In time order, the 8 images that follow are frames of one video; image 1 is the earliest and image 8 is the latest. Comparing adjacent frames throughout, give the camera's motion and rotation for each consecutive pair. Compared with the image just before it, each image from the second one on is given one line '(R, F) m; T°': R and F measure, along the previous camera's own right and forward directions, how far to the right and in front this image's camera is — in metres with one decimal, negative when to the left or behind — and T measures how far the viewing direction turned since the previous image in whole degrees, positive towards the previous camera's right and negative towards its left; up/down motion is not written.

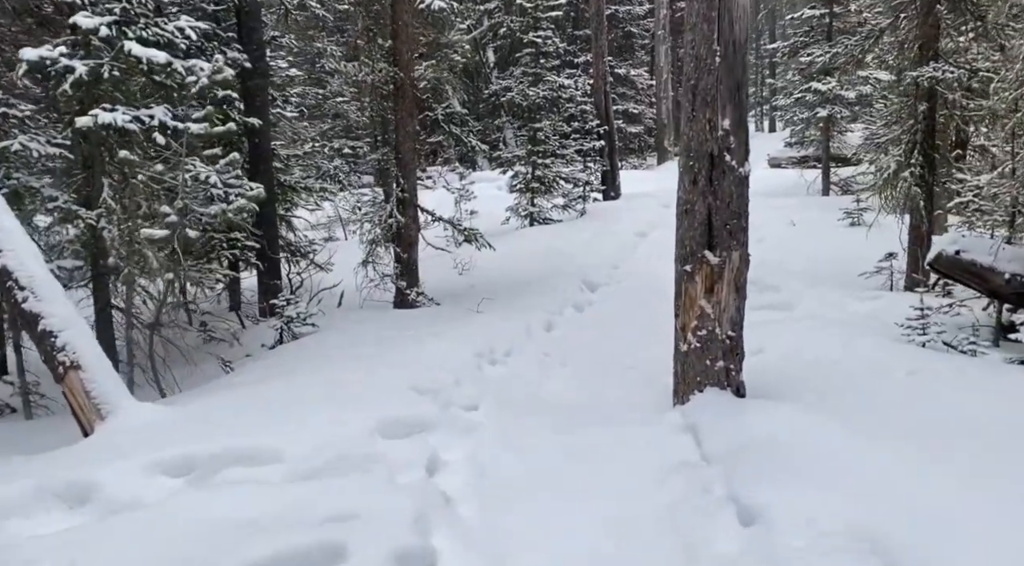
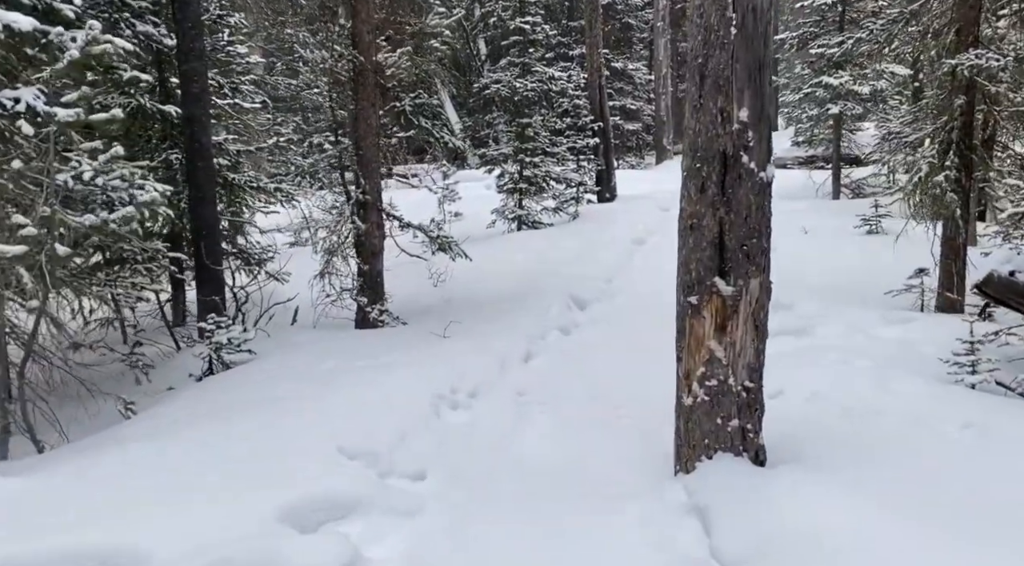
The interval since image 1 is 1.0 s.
(+0.2, +1.4) m; 0°
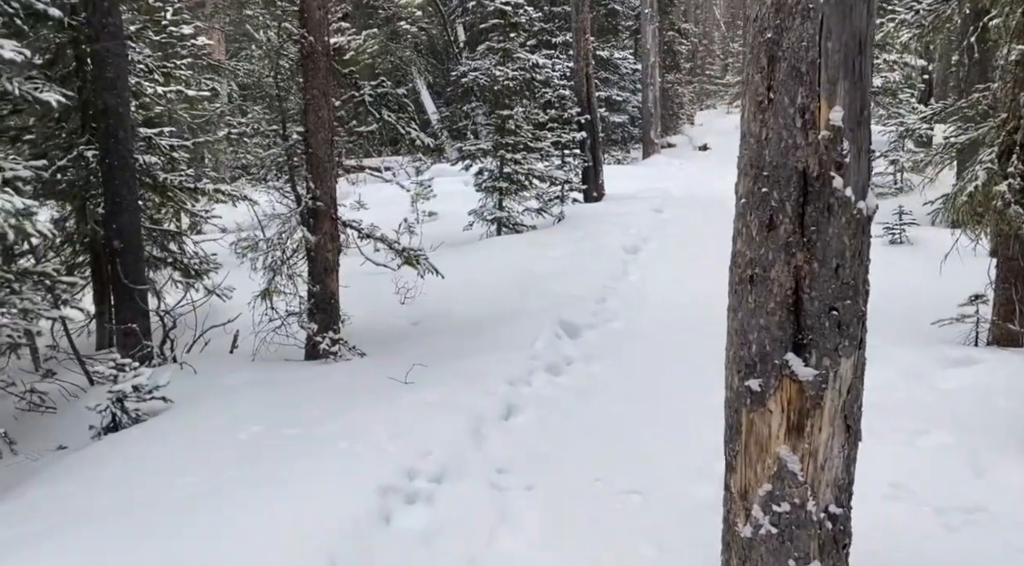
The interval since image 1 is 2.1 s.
(0.0, +1.6) m; +1°
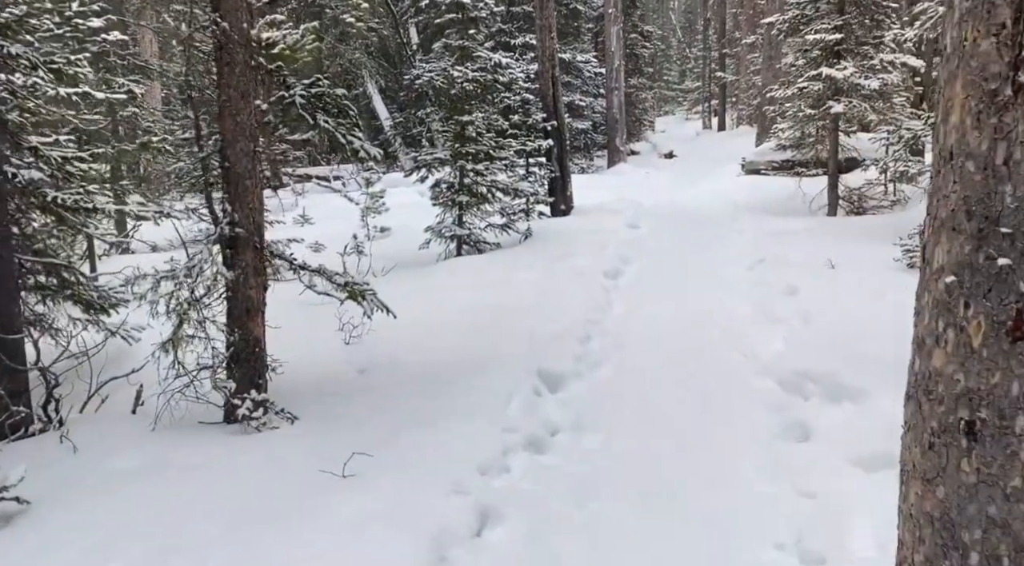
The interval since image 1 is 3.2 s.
(-0.1, +1.7) m; +3°
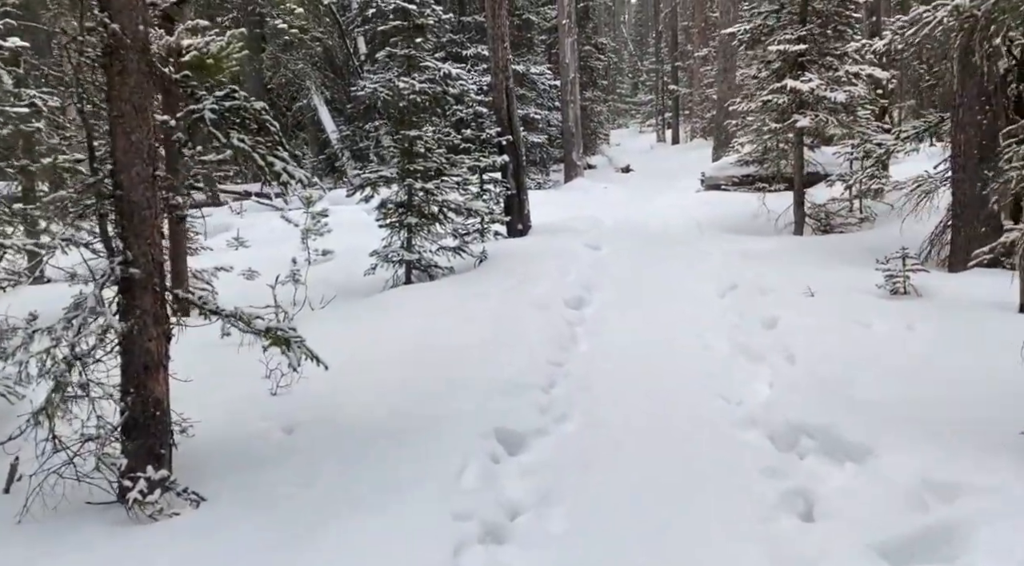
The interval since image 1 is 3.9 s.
(0.0, +1.0) m; +3°
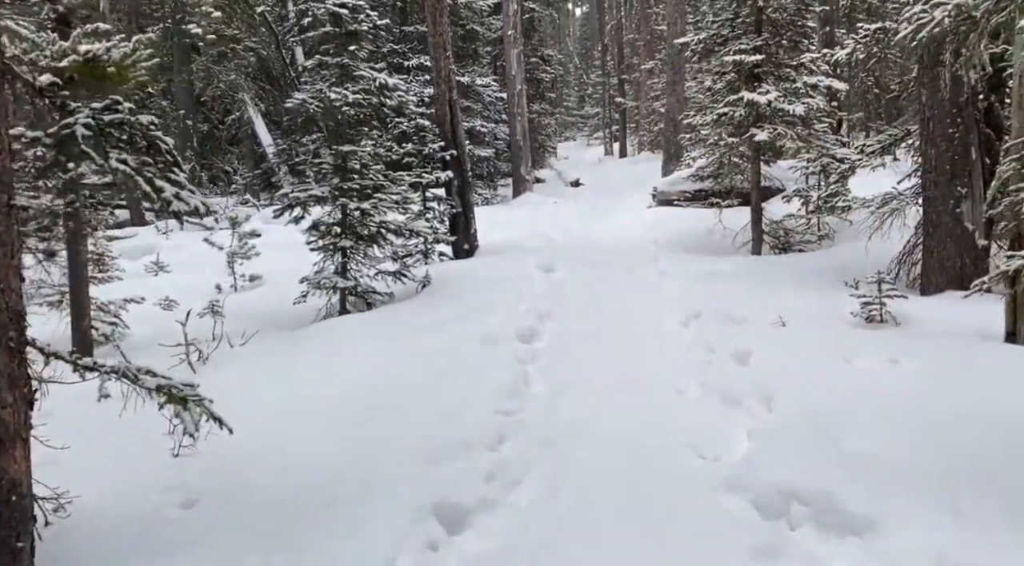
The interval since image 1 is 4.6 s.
(+0.1, +1.0) m; +3°
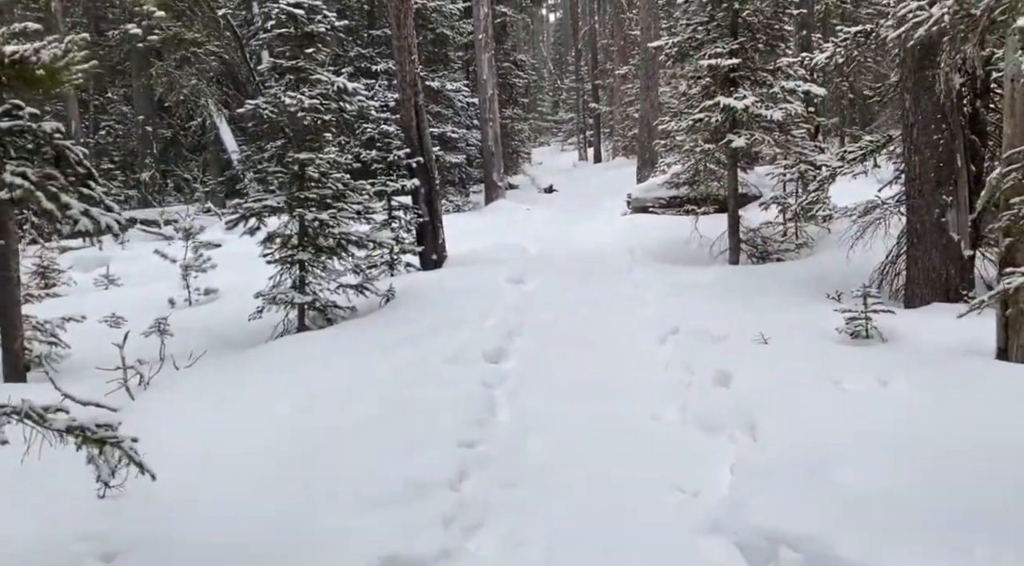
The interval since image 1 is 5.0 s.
(+0.1, +0.6) m; +2°
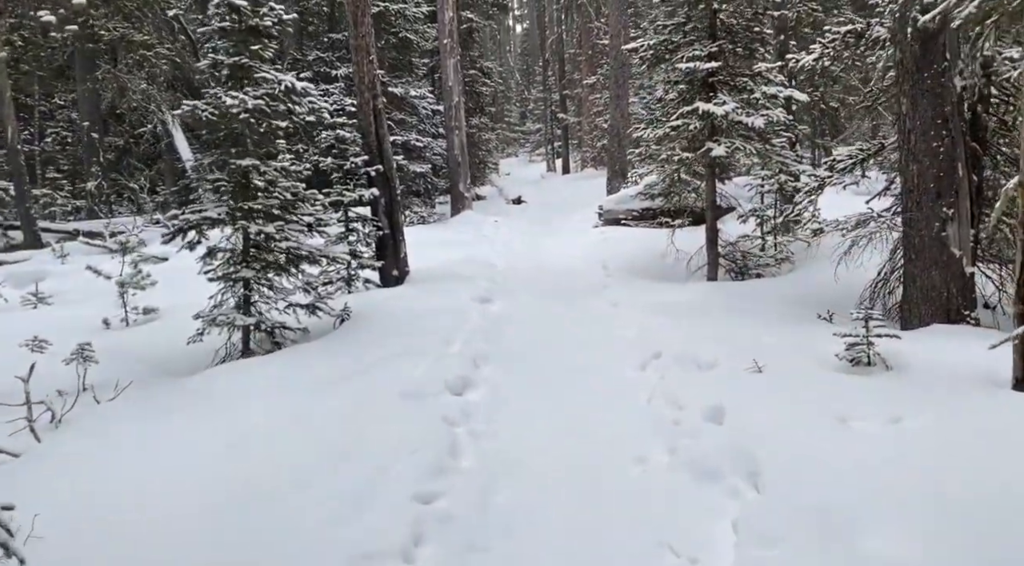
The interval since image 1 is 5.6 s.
(0.0, +0.9) m; +2°
